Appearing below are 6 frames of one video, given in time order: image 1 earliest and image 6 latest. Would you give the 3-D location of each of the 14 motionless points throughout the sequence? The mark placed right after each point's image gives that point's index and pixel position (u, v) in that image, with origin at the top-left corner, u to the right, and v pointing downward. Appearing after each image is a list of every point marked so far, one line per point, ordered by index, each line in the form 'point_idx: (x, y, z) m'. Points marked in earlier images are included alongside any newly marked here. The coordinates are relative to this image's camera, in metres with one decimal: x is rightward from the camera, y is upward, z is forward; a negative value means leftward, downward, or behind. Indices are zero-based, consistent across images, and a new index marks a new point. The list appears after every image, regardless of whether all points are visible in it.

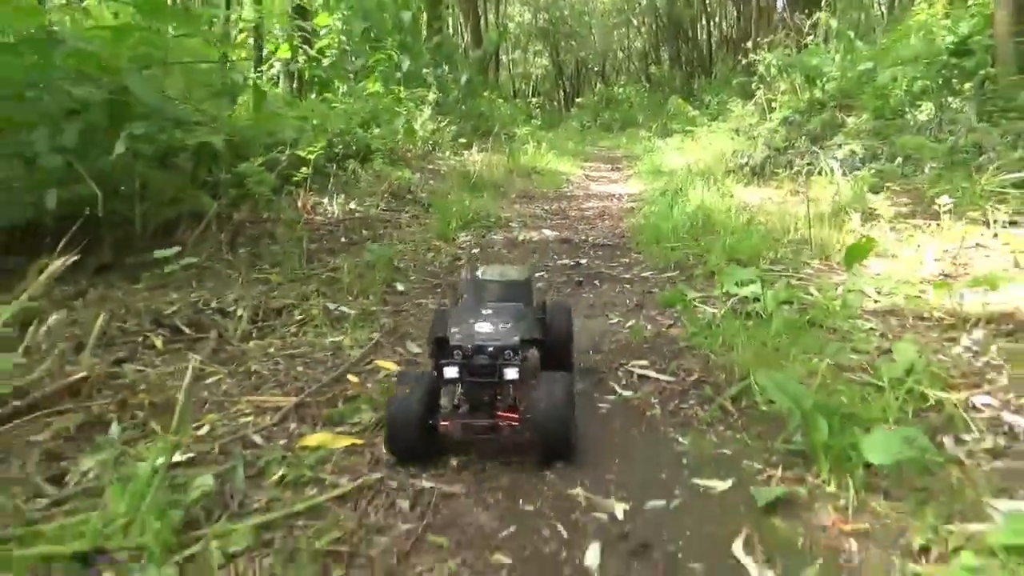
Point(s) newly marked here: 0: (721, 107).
0: (+4.5, +3.9, +16.0) m
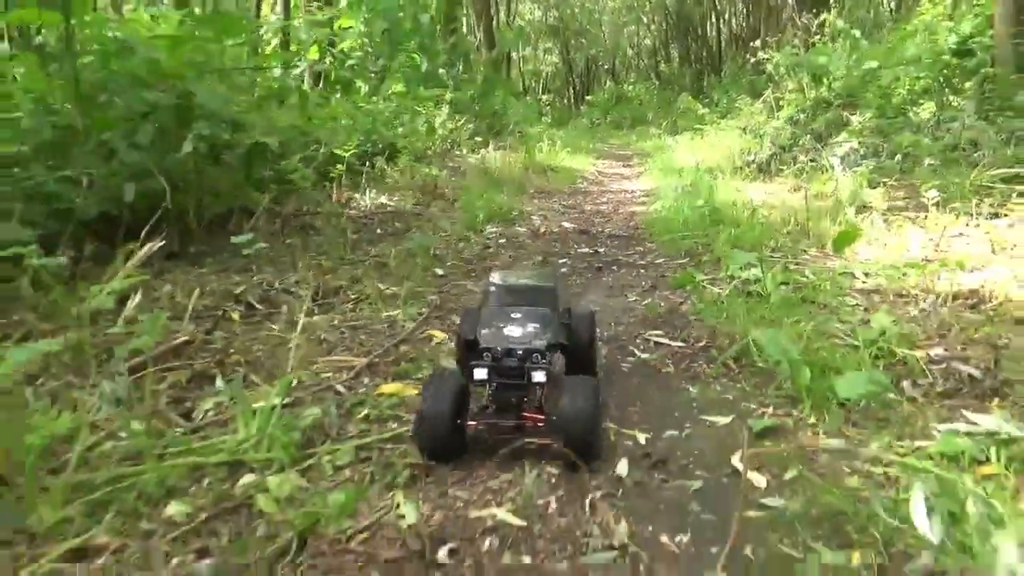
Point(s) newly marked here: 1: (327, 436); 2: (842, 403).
0: (+4.8, +4.0, +16.4) m
1: (-0.6, -0.5, +2.4) m
2: (+1.1, -0.4, +2.4) m
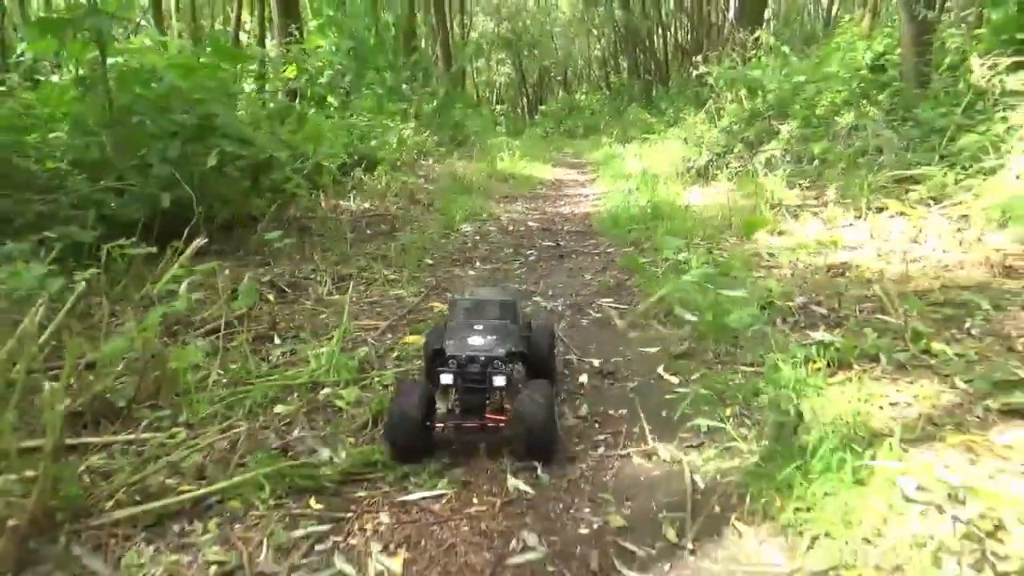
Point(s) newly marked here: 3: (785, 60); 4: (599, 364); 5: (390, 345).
0: (+3.9, +4.1, +17.7) m
1: (-0.6, -0.4, +3.4) m
2: (+1.0, -0.2, +3.5) m
3: (+4.9, +4.1, +13.4) m
4: (+0.4, -0.4, +3.4) m
5: (-0.6, -0.3, +3.7) m
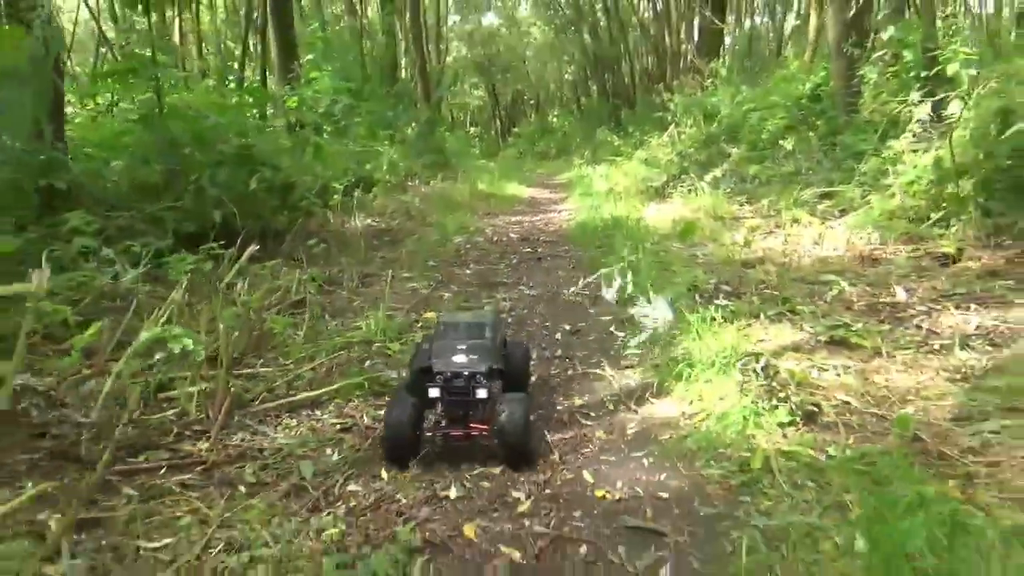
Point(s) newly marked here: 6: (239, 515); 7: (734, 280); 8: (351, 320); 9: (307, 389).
0: (+3.3, +3.8, +19.3) m
1: (-0.7, -0.3, +4.7) m
2: (+1.0, -0.1, +4.8) m
3: (+4.5, +4.0, +15.1) m
4: (+0.4, -0.3, +4.7) m
5: (-0.6, -0.2, +5.0) m
6: (-0.9, -0.7, +2.3) m
7: (+1.5, 0.0, +5.2) m
8: (-1.1, -0.2, +4.9) m
9: (-1.0, -0.5, +3.7) m
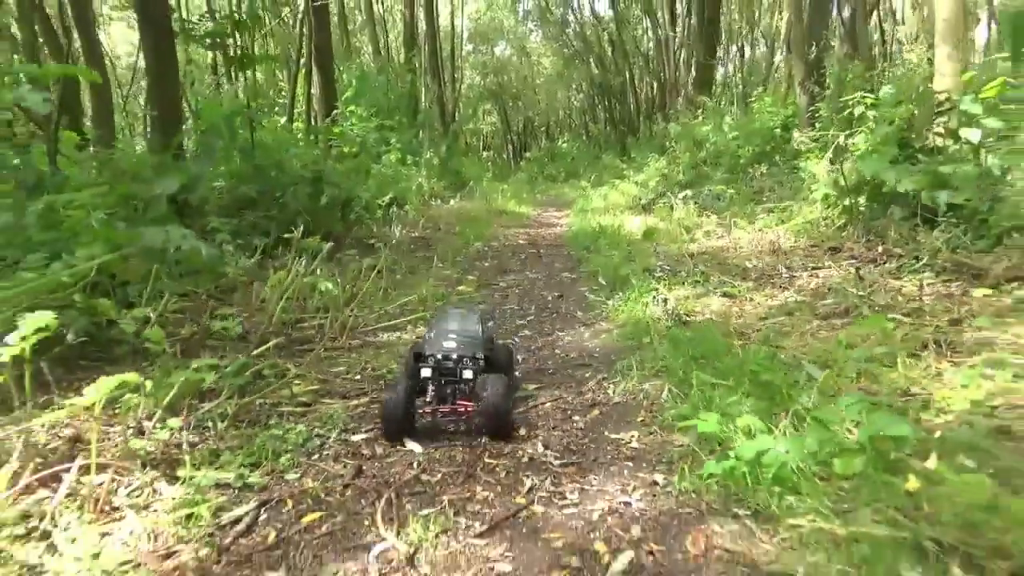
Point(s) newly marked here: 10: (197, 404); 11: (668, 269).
0: (+3.6, +3.6, +21.5) m
1: (-0.6, -0.1, +6.9) m
2: (+1.0, +0.1, +7.0) m
3: (+4.7, +3.8, +17.3) m
4: (+0.4, -0.1, +6.9) m
5: (-0.6, 0.0, +7.2) m
6: (-0.8, -0.4, +4.5) m
7: (+1.6, +0.2, +7.3) m
8: (-1.0, 0.0, +7.1) m
9: (-1.0, -0.3, +5.9) m
10: (-1.4, -0.5, +3.4) m
11: (+1.5, +0.2, +7.1) m
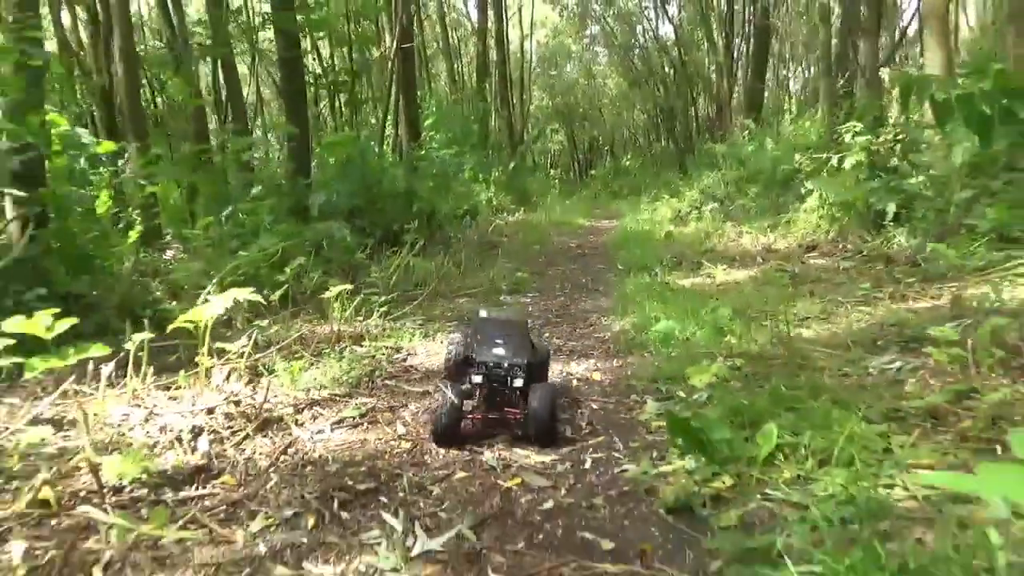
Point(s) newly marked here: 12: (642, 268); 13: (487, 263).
0: (+5.5, +3.4, +23.6) m
1: (-0.1, +0.1, +9.4) m
2: (+1.6, +0.3, +9.3) m
3: (+6.2, +3.7, +19.3) m
4: (+1.0, +0.1, +9.3) m
5: (0.0, +0.2, +9.7) m
6: (-0.5, -0.2, +7.0) m
7: (+2.2, +0.4, +9.6) m
8: (-0.4, +0.2, +9.7) m
9: (-0.5, -0.1, +8.4) m
10: (-1.2, -0.2, +5.9) m
11: (+2.1, +0.3, +9.4) m
12: (+1.5, +0.2, +9.1) m
13: (-0.4, +0.3, +10.5) m
